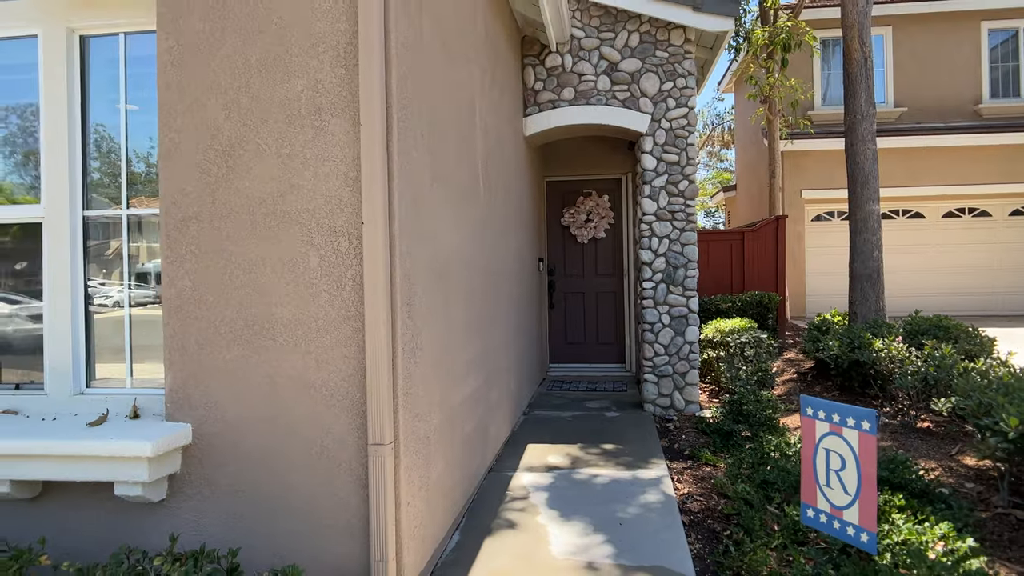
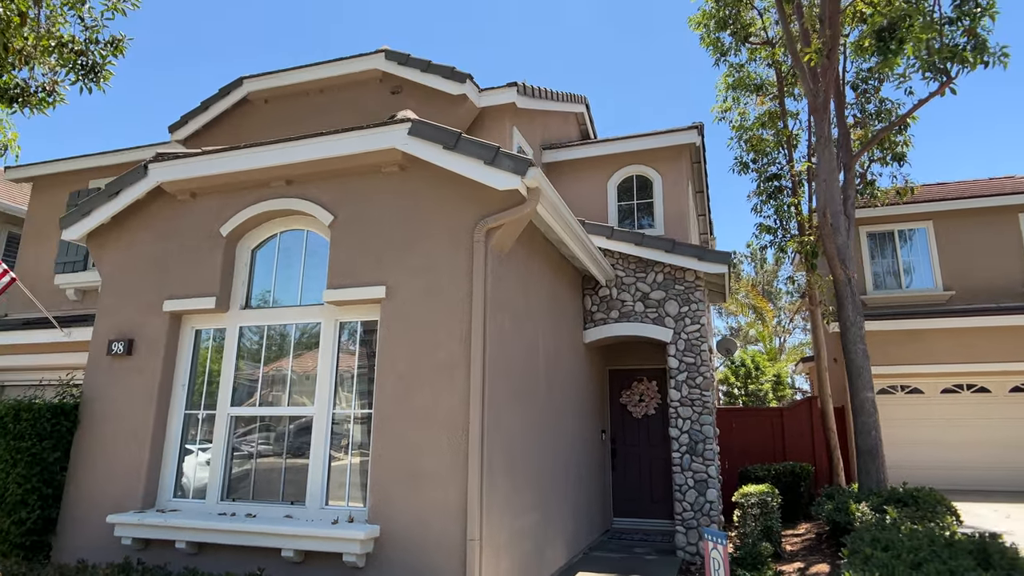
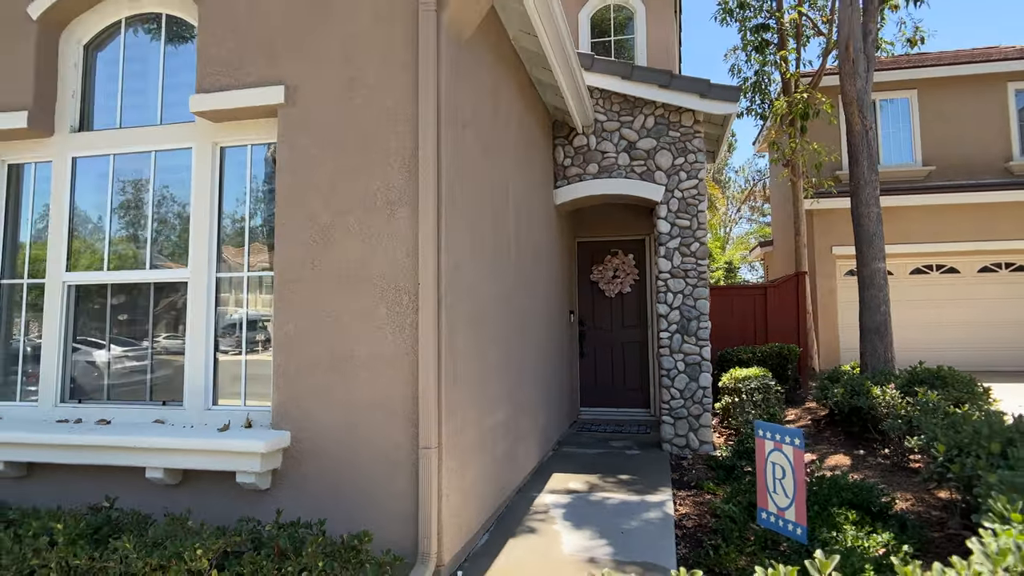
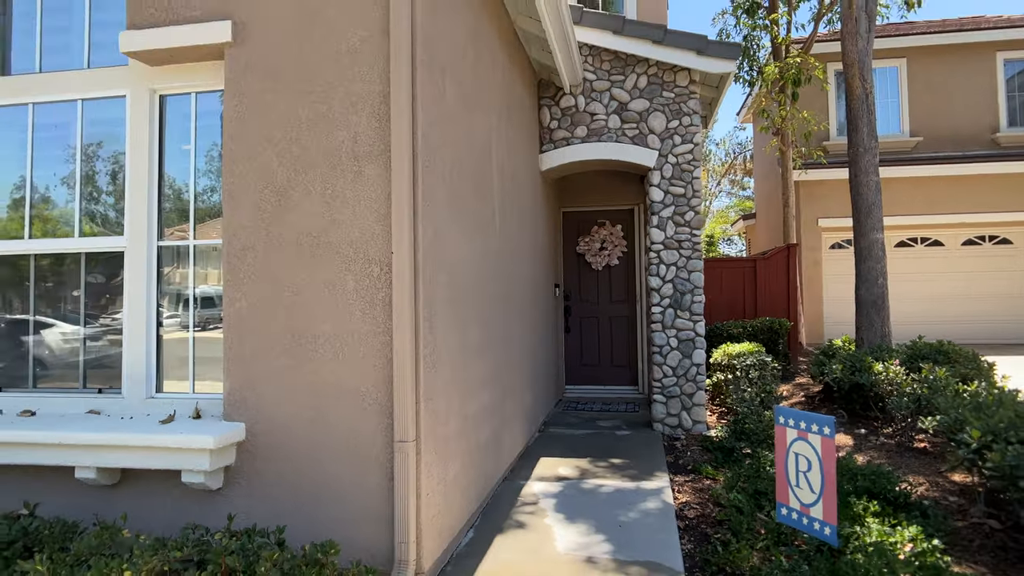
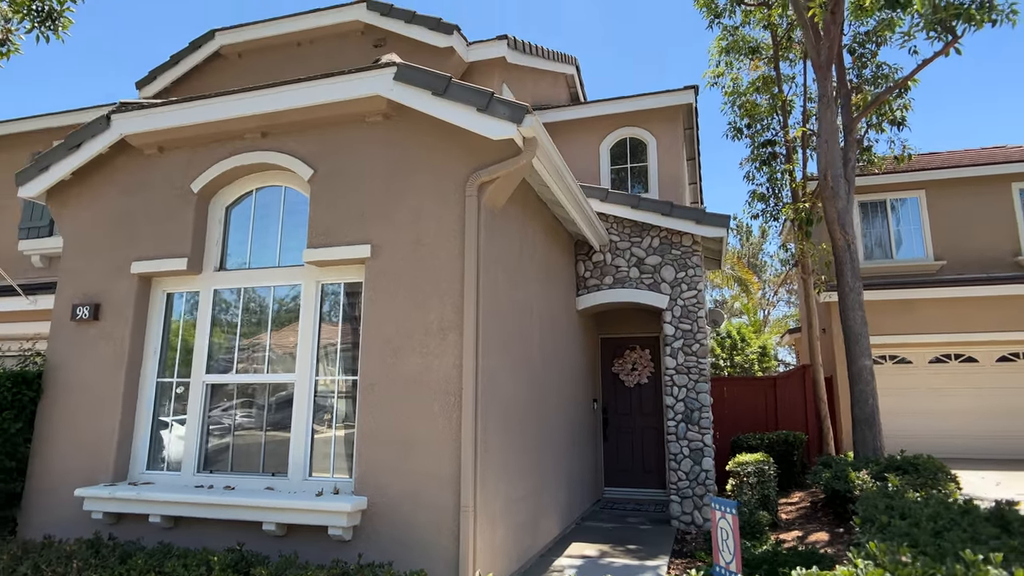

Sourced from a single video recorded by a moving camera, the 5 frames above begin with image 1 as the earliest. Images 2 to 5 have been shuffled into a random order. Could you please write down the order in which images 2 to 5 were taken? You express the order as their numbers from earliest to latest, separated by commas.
4, 3, 5, 2
